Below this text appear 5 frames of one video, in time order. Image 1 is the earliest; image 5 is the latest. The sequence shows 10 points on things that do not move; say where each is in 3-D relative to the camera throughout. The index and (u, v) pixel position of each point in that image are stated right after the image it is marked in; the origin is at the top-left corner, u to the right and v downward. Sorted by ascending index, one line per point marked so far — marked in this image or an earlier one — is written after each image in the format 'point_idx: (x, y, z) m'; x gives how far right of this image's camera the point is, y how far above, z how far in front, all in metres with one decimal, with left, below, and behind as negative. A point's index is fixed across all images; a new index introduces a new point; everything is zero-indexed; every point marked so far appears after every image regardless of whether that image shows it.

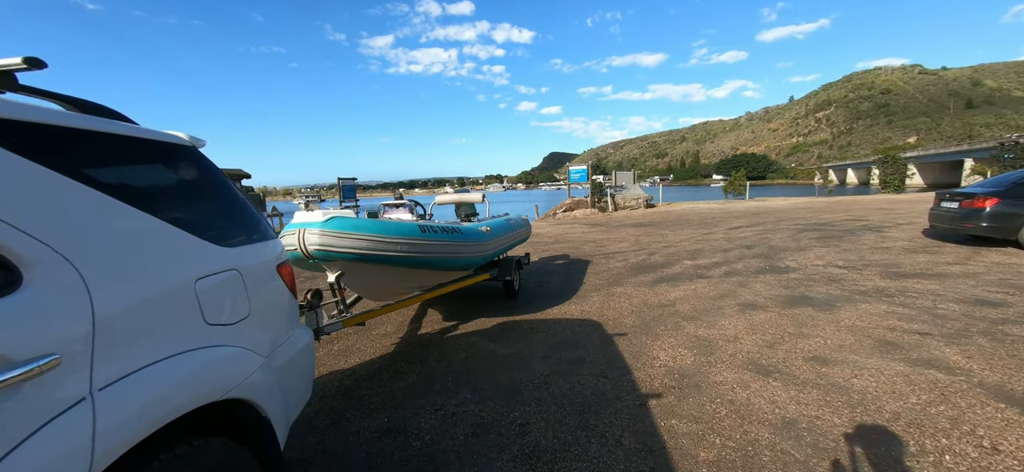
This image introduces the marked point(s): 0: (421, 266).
0: (-0.9, -0.3, +4.0) m
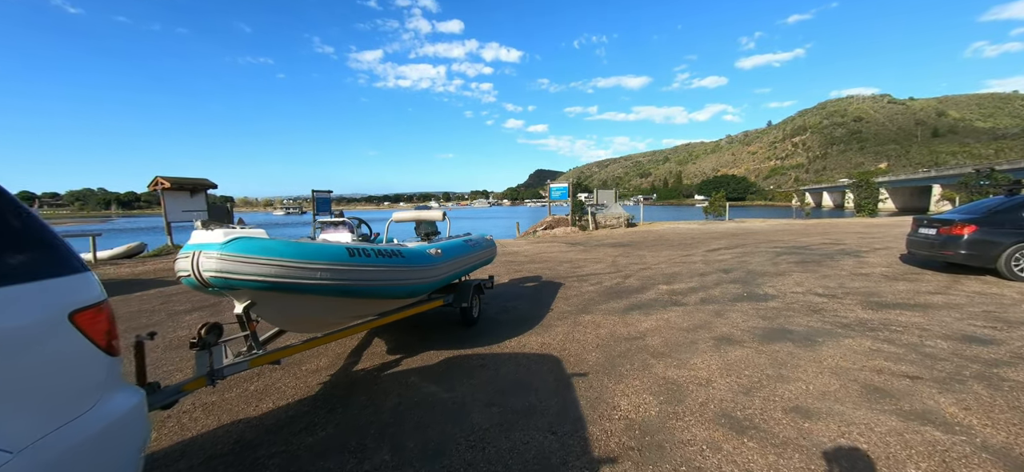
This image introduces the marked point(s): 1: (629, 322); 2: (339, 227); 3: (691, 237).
0: (-1.4, -0.5, +3.5) m
1: (+1.5, -1.1, +5.3) m
2: (-1.9, +0.1, +4.3) m
3: (+7.6, 0.0, +17.1) m
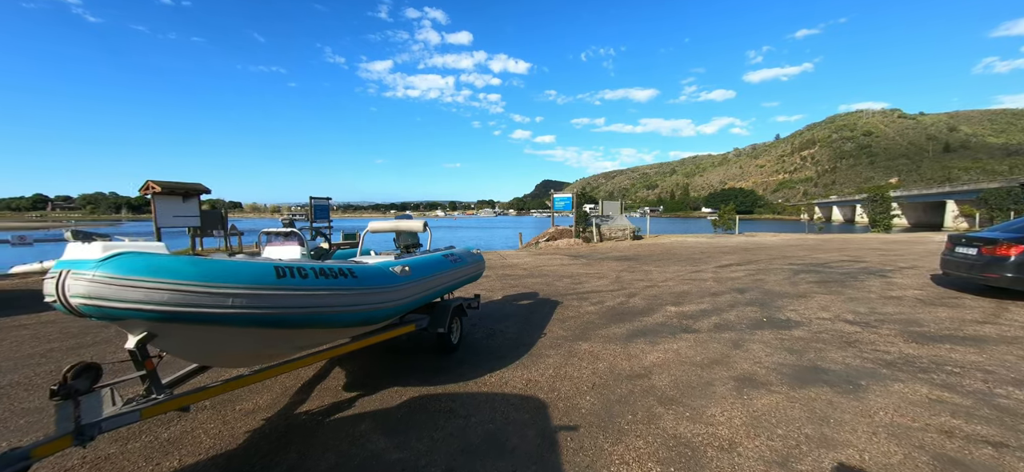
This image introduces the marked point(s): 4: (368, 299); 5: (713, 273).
0: (-1.6, -0.6, +2.8) m
1: (+1.4, -1.3, +4.6) m
2: (-2.0, 0.0, +3.7) m
3: (+7.6, -0.6, +16.3) m
4: (-1.2, -0.5, +3.3) m
5: (+5.2, -1.0, +10.5) m
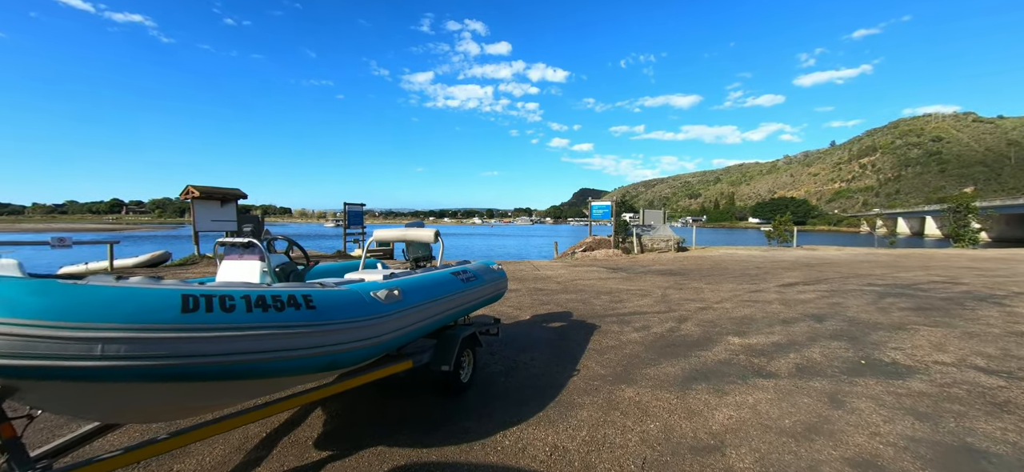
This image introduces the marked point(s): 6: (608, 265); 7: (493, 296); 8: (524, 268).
0: (-1.5, -0.7, +2.0) m
1: (+1.6, -1.5, +3.5) m
2: (-1.9, -0.1, +2.9) m
3: (+8.8, -1.1, +14.6) m
4: (-1.1, -0.6, +2.5) m
5: (+5.9, -1.3, +9.1) m
6: (+3.7, -1.1, +15.6) m
7: (-0.2, -0.7, +4.6) m
8: (+0.4, -1.2, +14.7) m
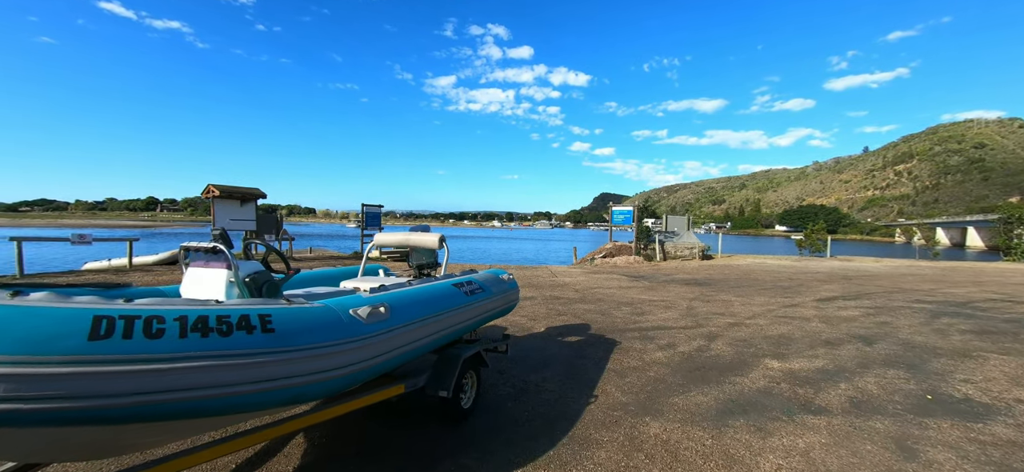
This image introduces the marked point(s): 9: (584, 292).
0: (-1.5, -0.7, +1.6) m
1: (+1.6, -1.6, +2.9) m
2: (-1.8, -0.1, +2.5) m
3: (+9.3, -1.4, +13.7) m
4: (-1.1, -0.6, +2.1) m
5: (+6.2, -1.5, +8.3) m
6: (+4.3, -1.4, +14.9) m
7: (-0.1, -0.8, +4.2) m
8: (+1.0, -1.3, +14.2) m
9: (+1.8, -1.5, +10.5) m
